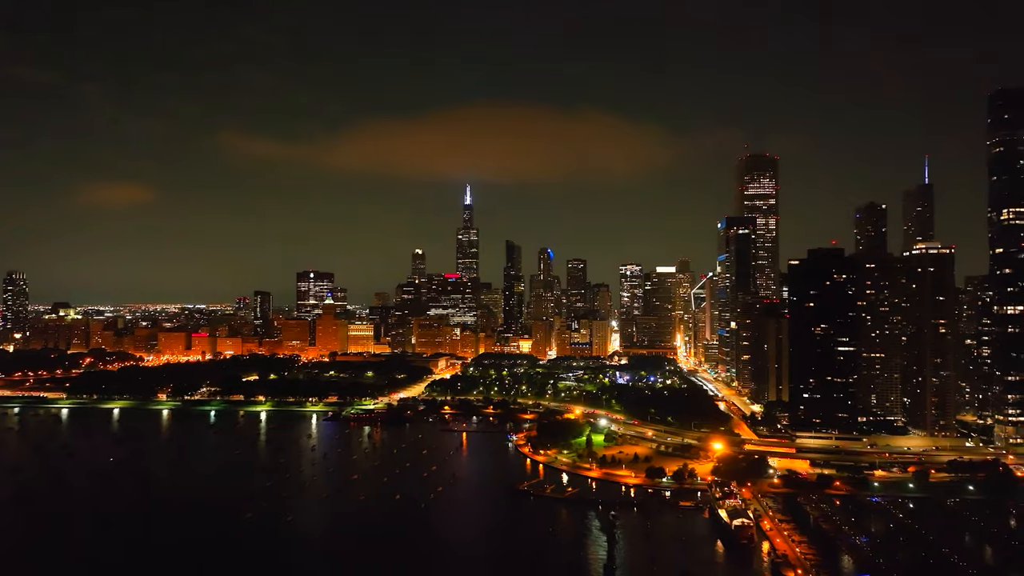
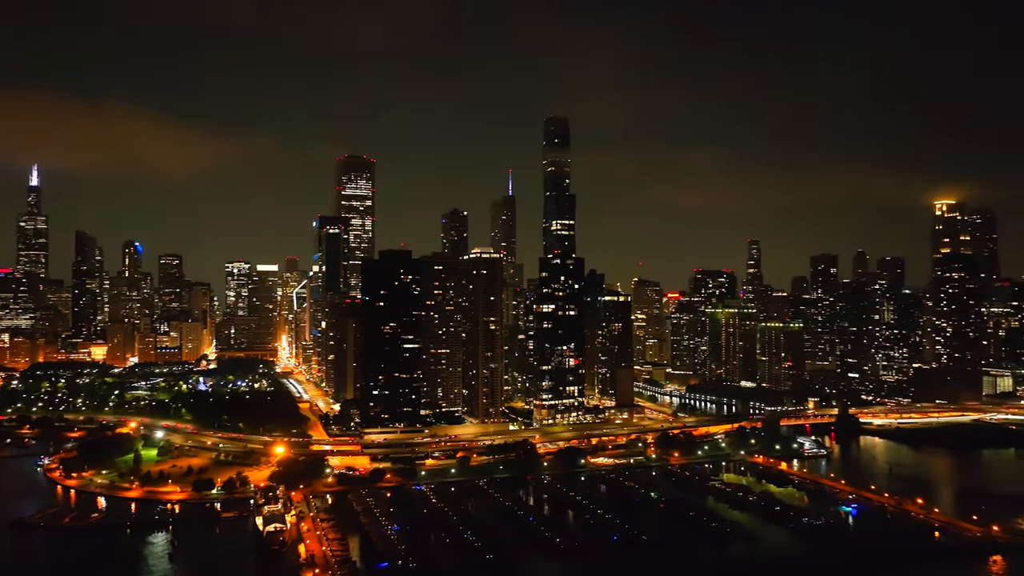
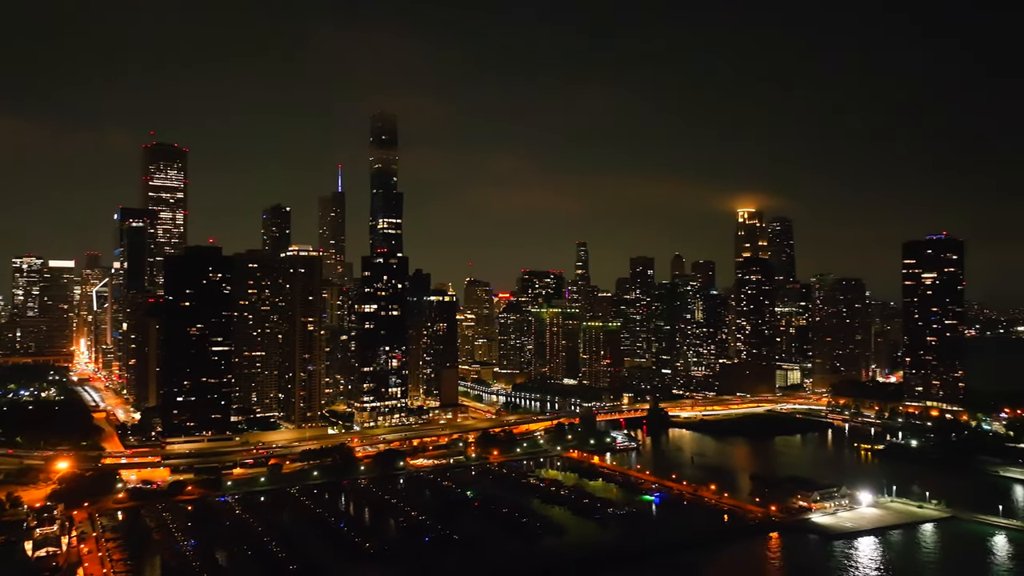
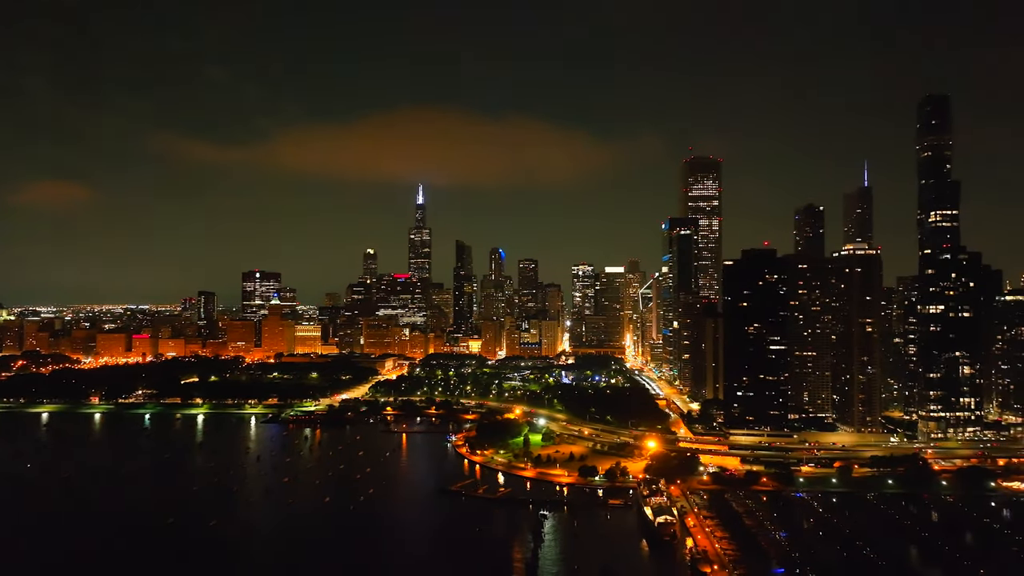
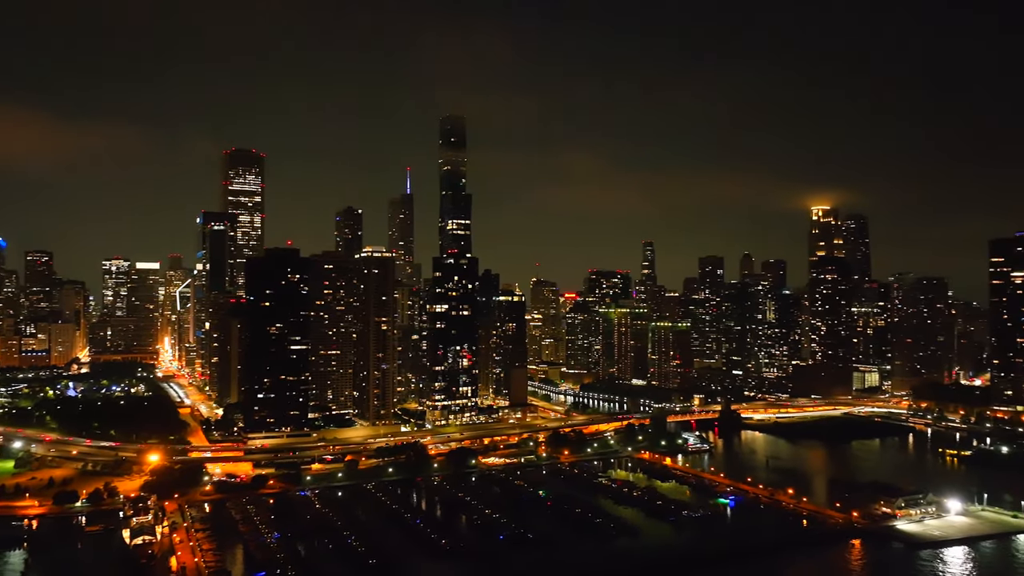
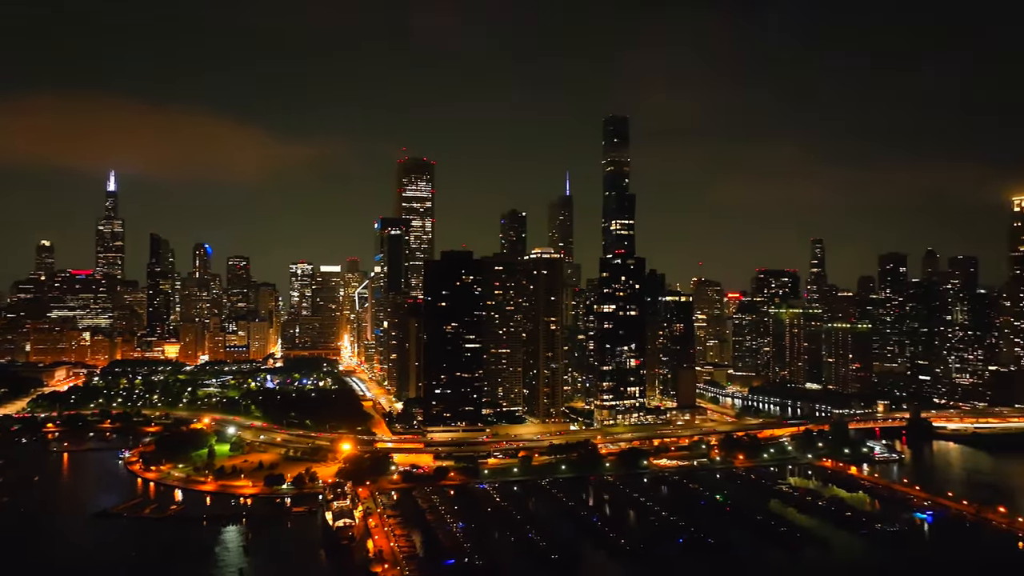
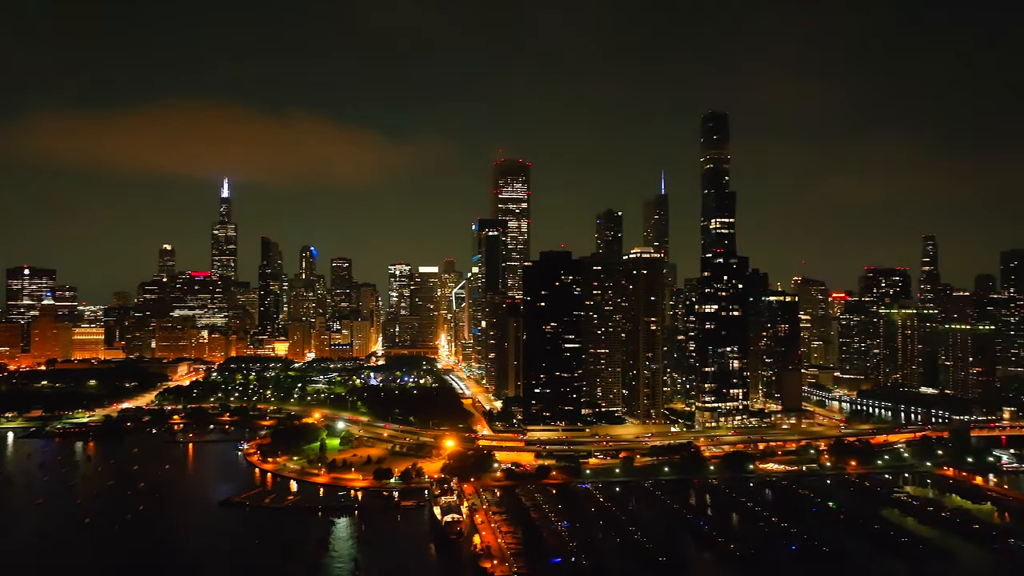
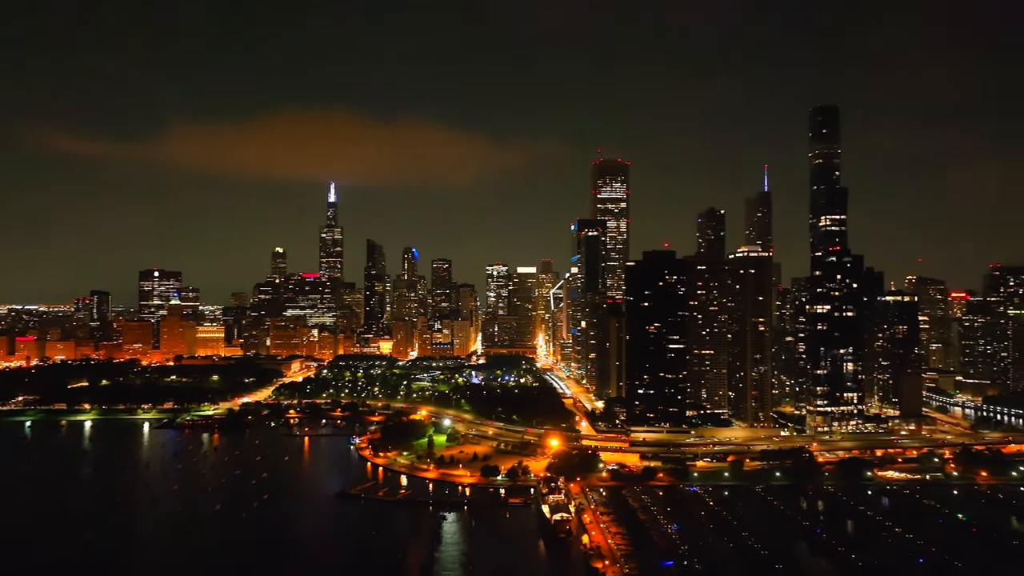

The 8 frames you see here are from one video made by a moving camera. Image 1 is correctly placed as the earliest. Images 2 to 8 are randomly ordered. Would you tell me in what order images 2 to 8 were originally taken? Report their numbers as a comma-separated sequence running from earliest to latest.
4, 8, 7, 6, 2, 5, 3
